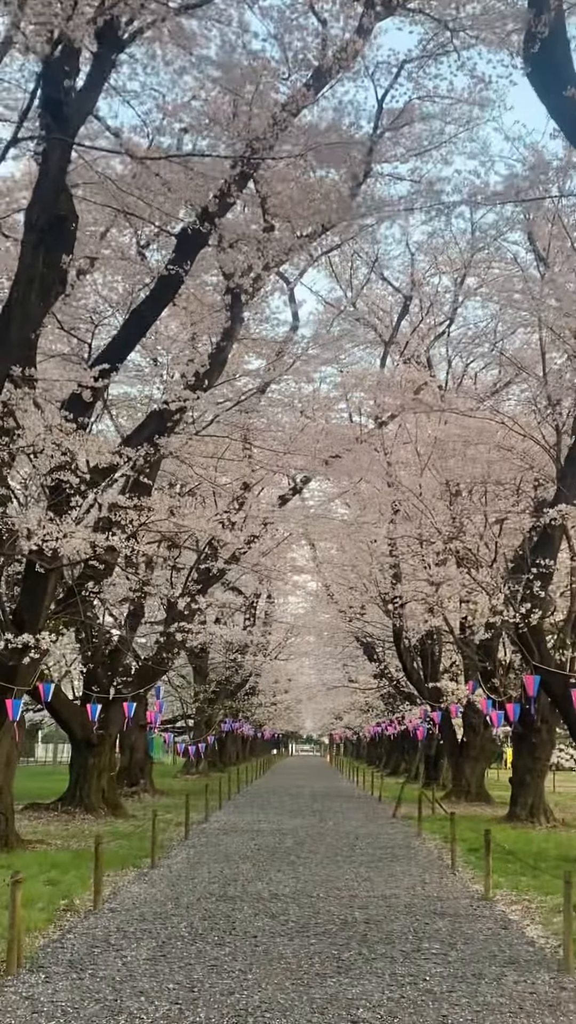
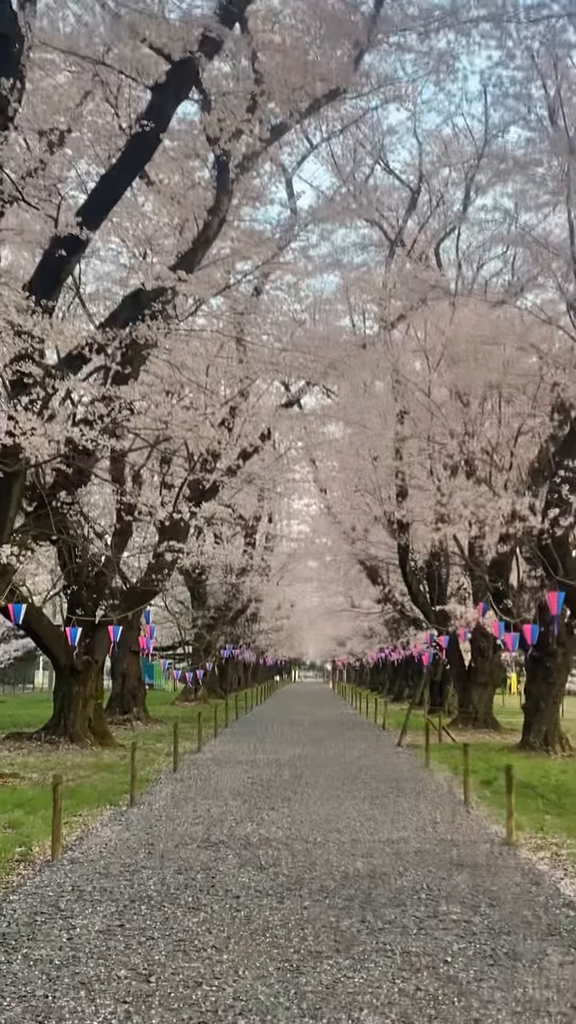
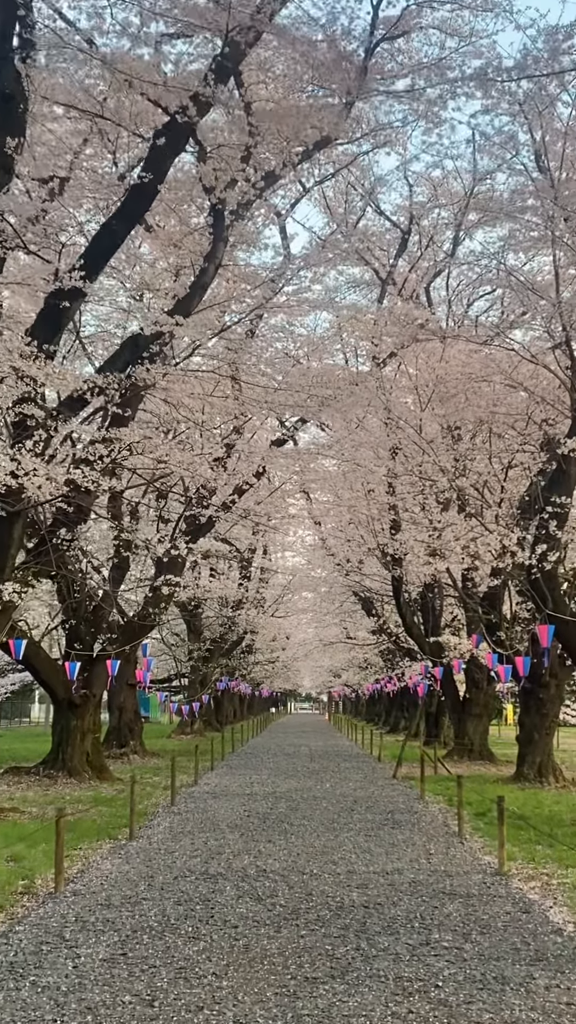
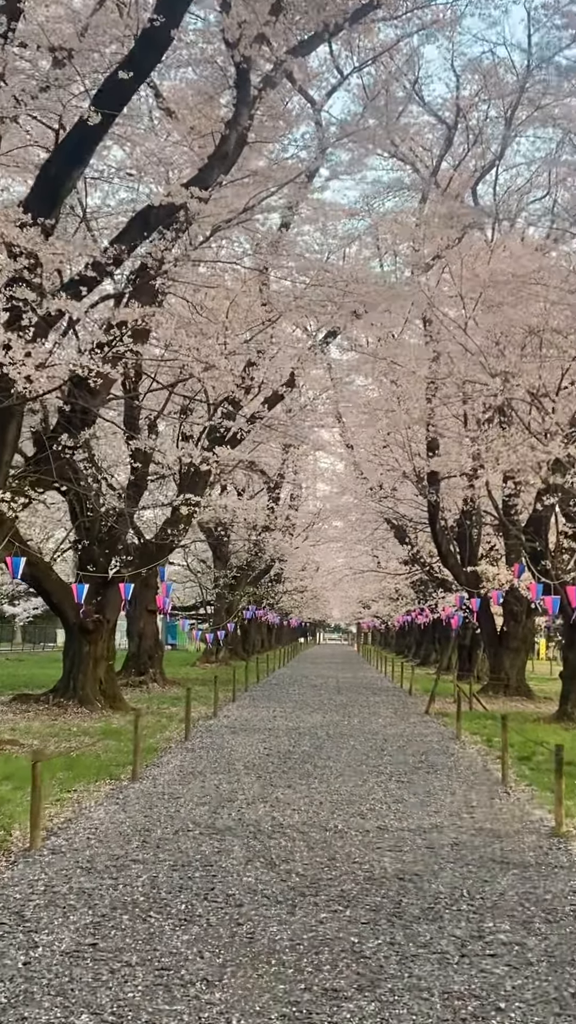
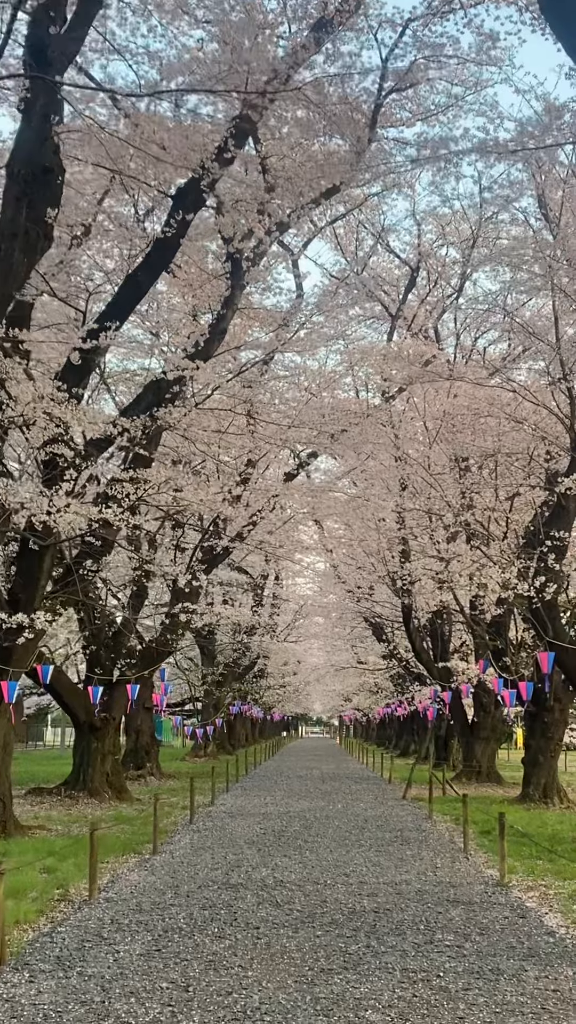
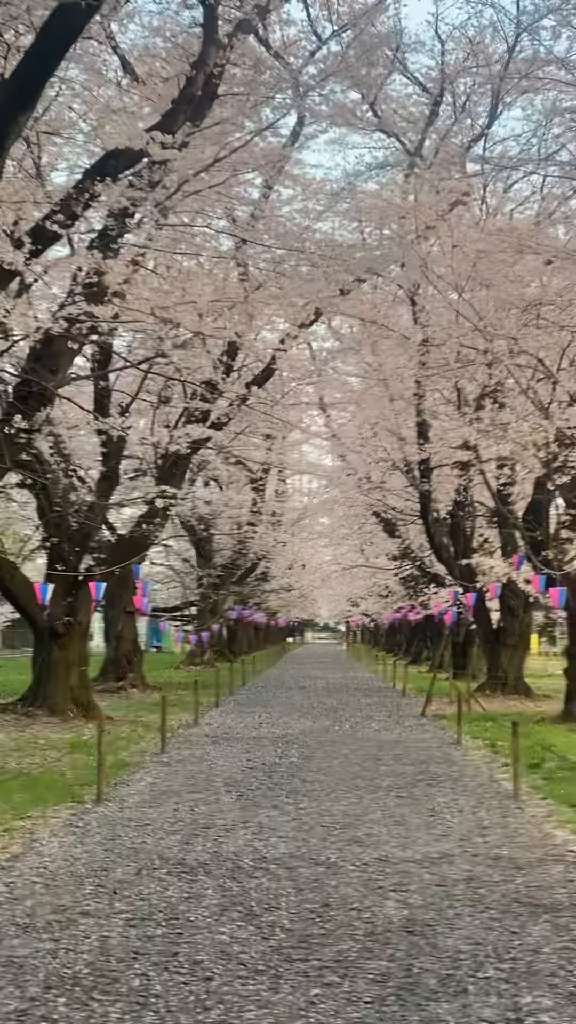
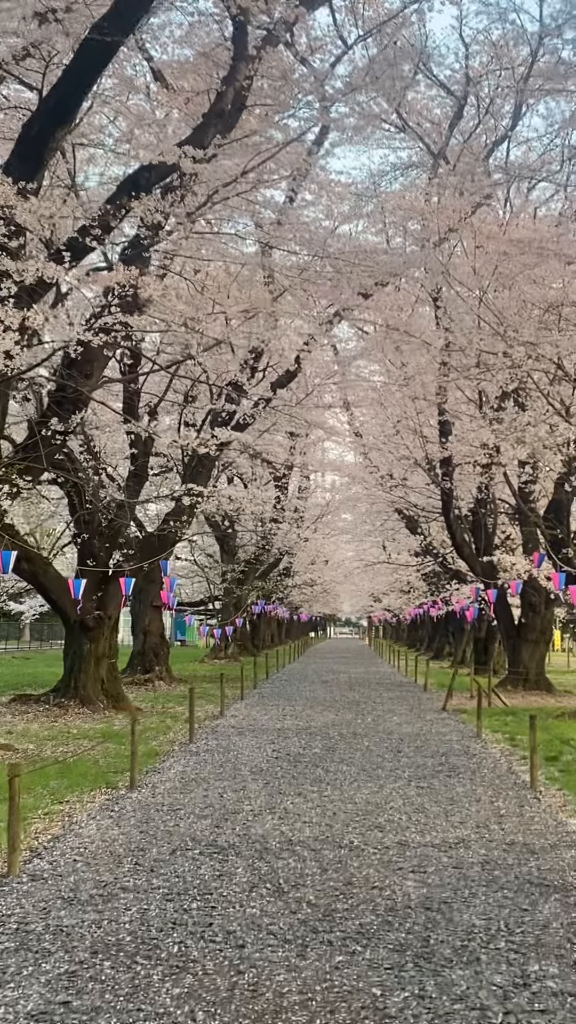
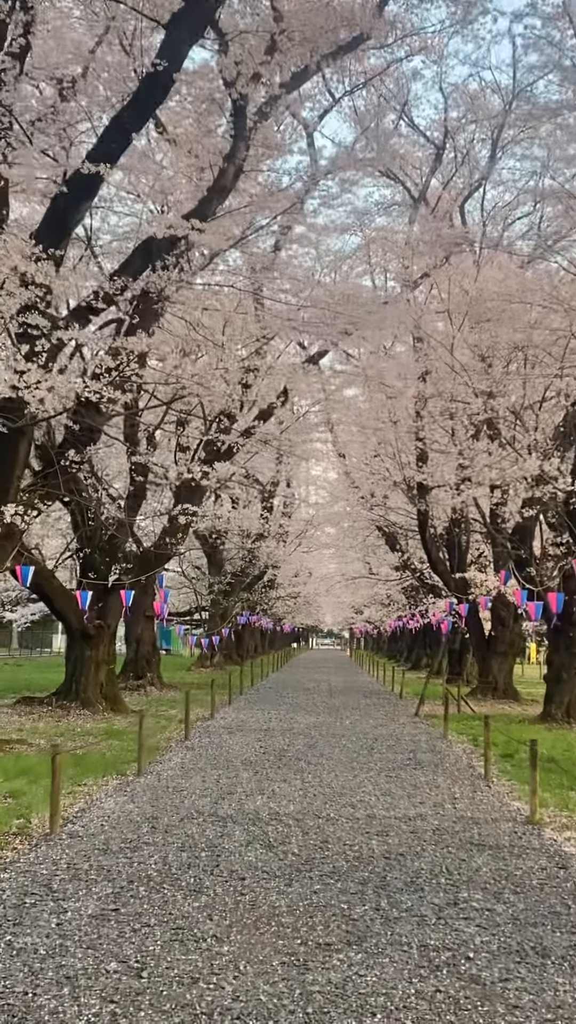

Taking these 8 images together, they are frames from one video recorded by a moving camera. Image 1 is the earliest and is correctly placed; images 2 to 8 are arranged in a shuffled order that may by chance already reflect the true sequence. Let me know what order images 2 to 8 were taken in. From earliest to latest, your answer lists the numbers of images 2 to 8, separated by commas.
5, 3, 2, 8, 4, 7, 6
